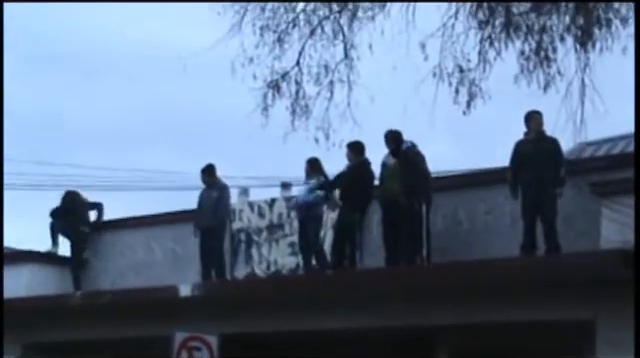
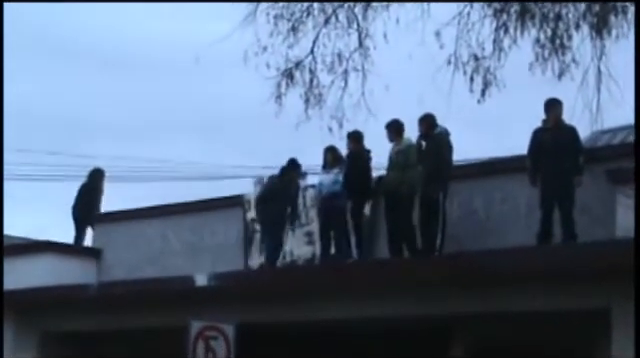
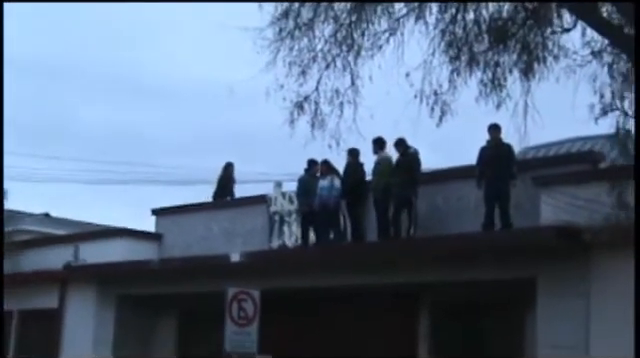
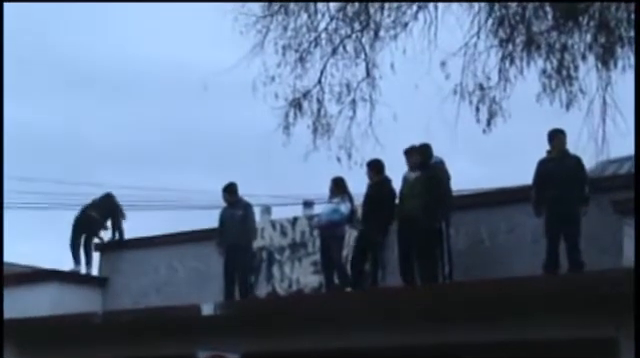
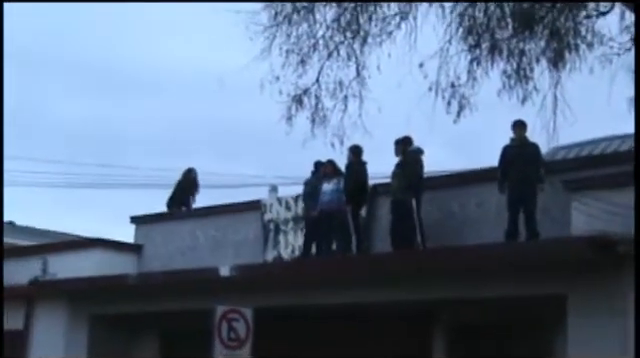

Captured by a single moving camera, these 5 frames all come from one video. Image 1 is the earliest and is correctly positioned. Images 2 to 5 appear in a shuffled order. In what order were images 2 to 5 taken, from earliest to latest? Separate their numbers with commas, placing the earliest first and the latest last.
4, 2, 5, 3
